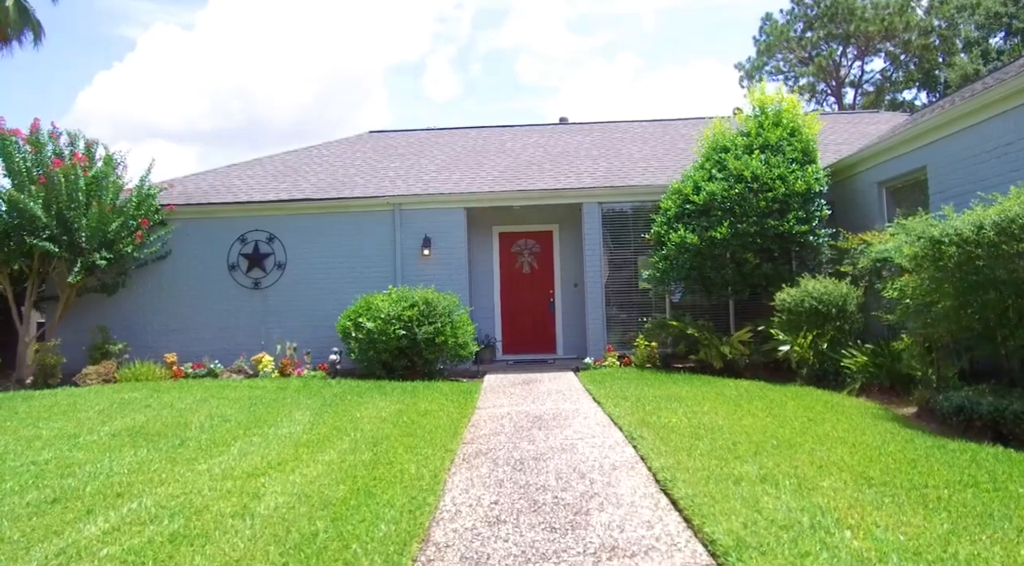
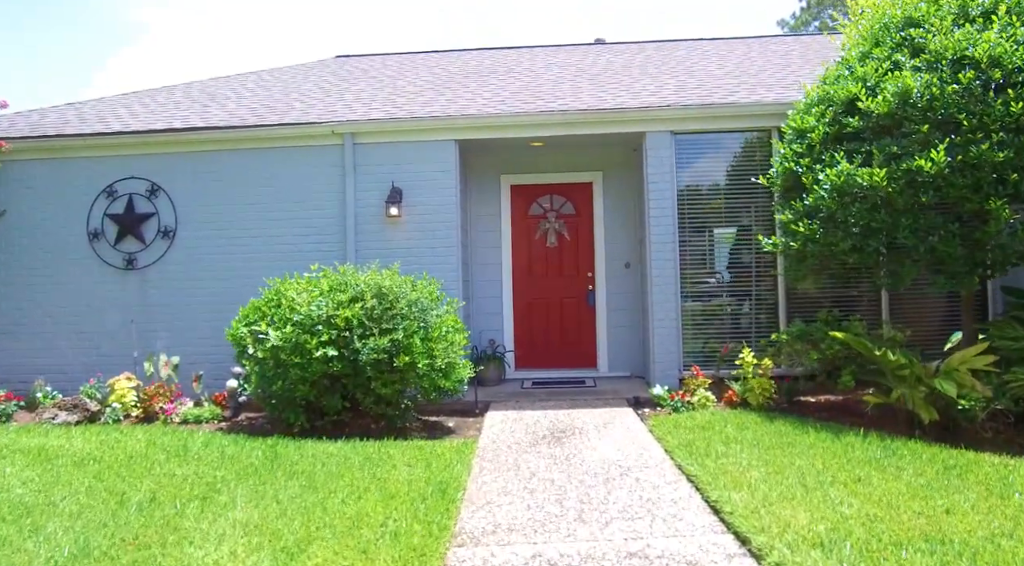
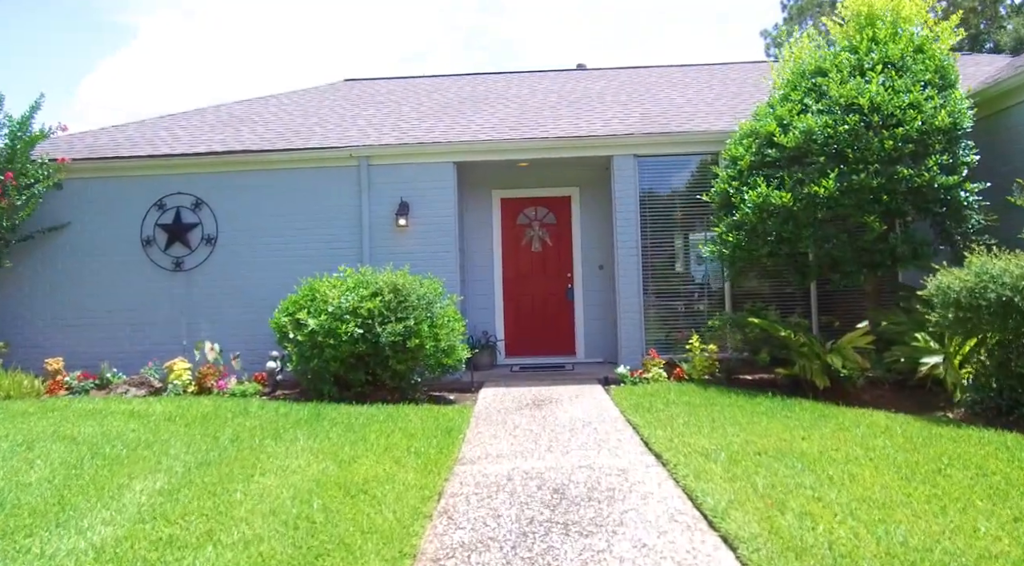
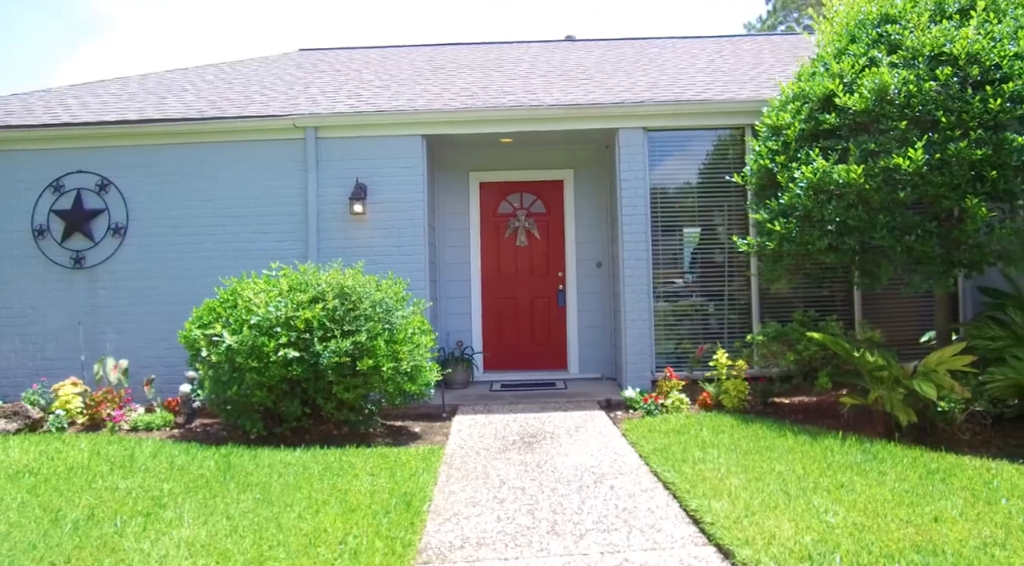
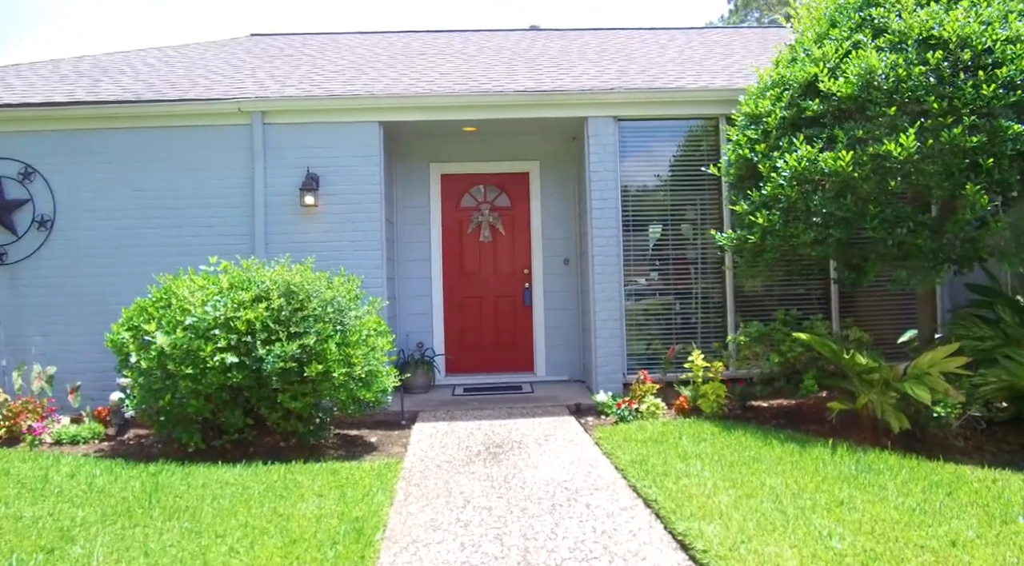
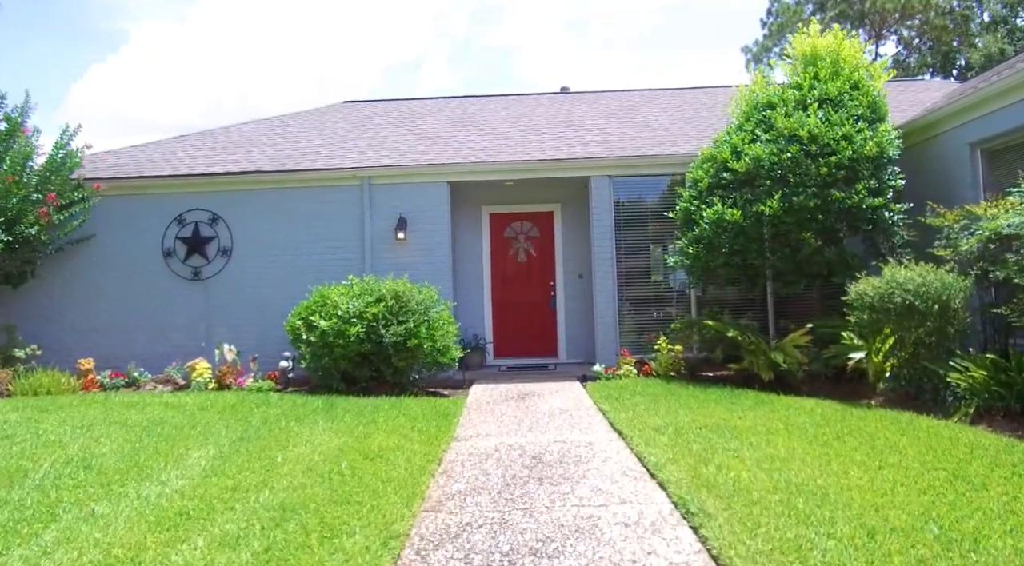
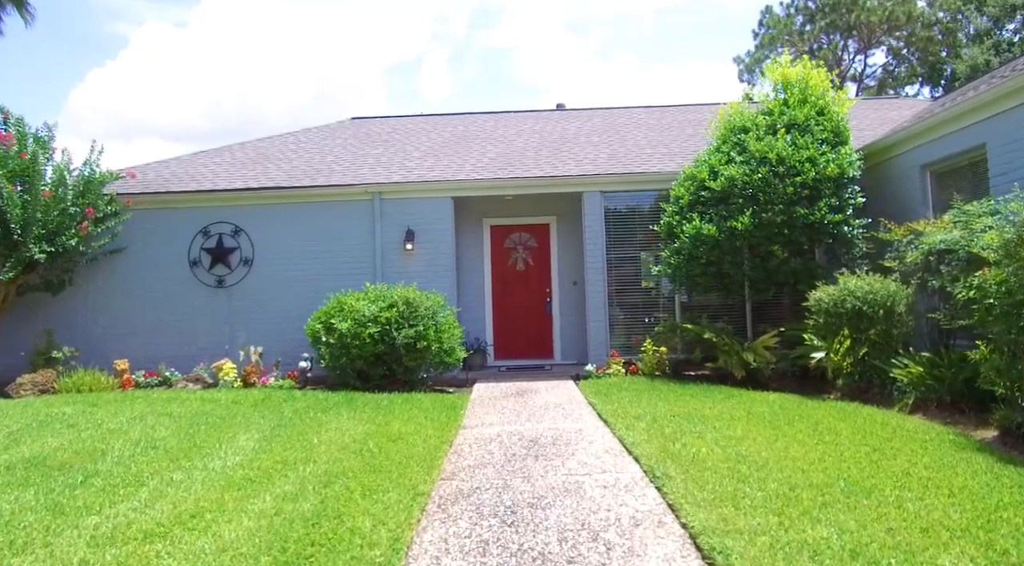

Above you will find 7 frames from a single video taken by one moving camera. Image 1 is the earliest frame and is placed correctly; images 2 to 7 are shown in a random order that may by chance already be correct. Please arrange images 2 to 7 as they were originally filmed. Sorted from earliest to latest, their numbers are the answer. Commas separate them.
7, 6, 3, 2, 4, 5
